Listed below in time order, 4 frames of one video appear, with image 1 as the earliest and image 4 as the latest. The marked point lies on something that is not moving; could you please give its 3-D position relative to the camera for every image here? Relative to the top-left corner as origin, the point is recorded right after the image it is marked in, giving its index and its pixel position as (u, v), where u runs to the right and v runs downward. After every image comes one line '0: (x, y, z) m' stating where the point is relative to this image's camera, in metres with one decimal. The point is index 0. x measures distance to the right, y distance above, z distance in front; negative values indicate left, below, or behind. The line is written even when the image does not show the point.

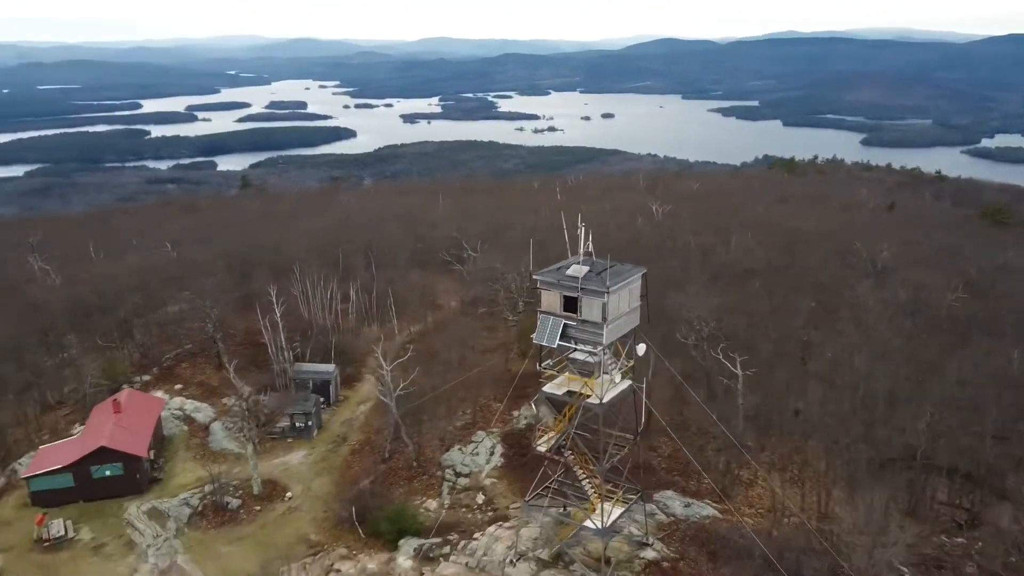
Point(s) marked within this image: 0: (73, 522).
0: (-10.4, -5.5, +19.2) m
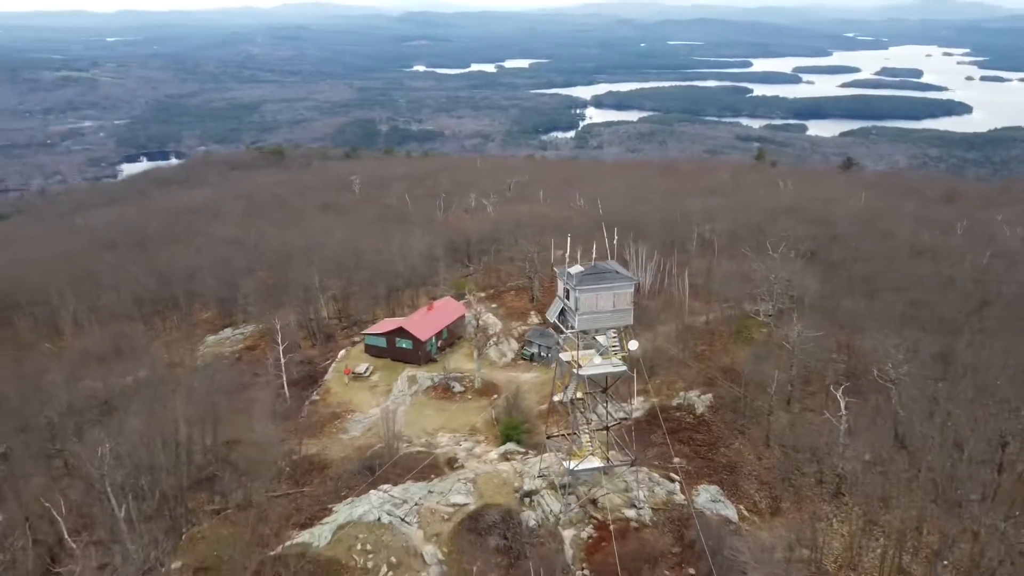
0: (-4.9, -2.9, +29.7) m
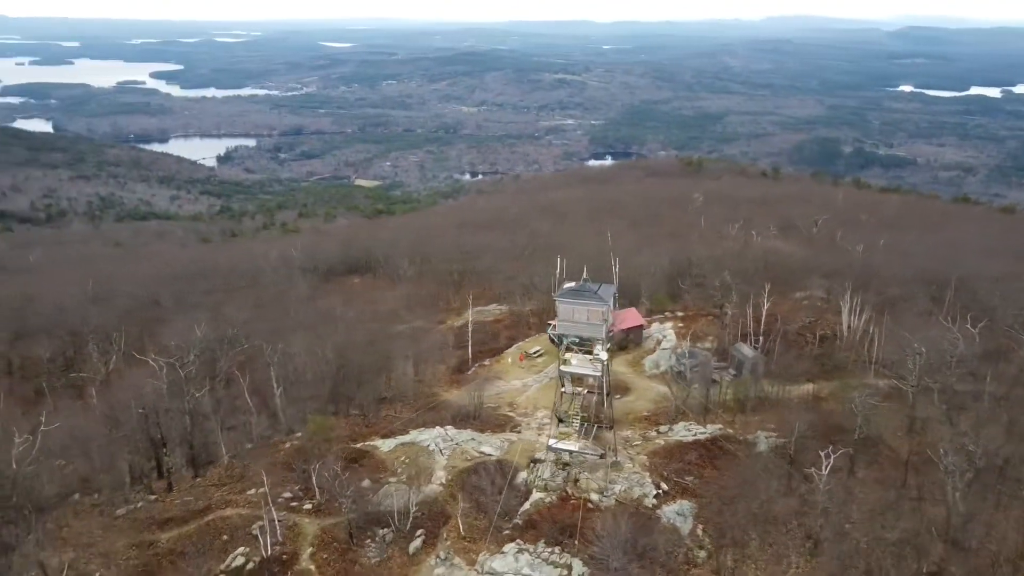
0: (+1.5, -2.8, +35.5) m
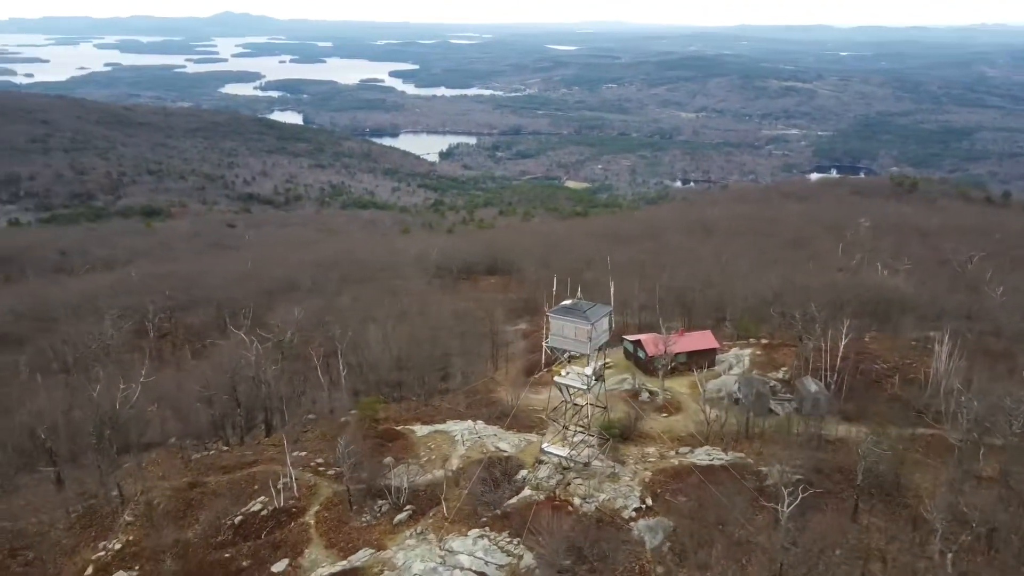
0: (+4.7, -3.5, +36.9) m
